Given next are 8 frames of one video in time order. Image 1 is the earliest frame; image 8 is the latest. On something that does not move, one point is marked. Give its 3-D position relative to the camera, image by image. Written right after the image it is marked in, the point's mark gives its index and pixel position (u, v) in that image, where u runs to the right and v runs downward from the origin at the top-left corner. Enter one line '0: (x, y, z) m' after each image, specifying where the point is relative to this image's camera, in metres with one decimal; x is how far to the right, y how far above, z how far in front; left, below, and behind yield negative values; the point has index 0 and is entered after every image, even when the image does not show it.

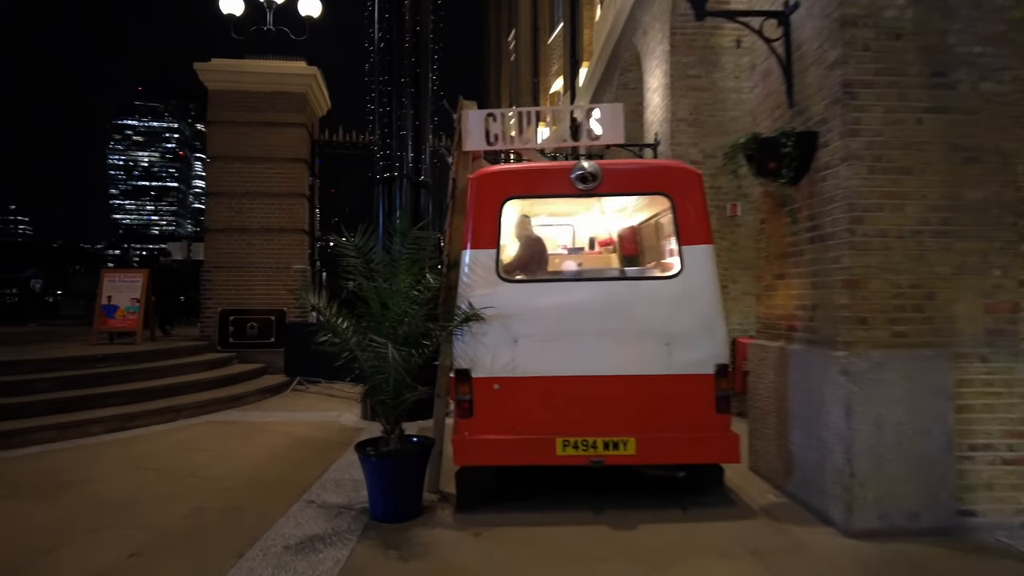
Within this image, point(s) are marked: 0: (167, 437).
0: (-3.7, -1.6, +6.9) m
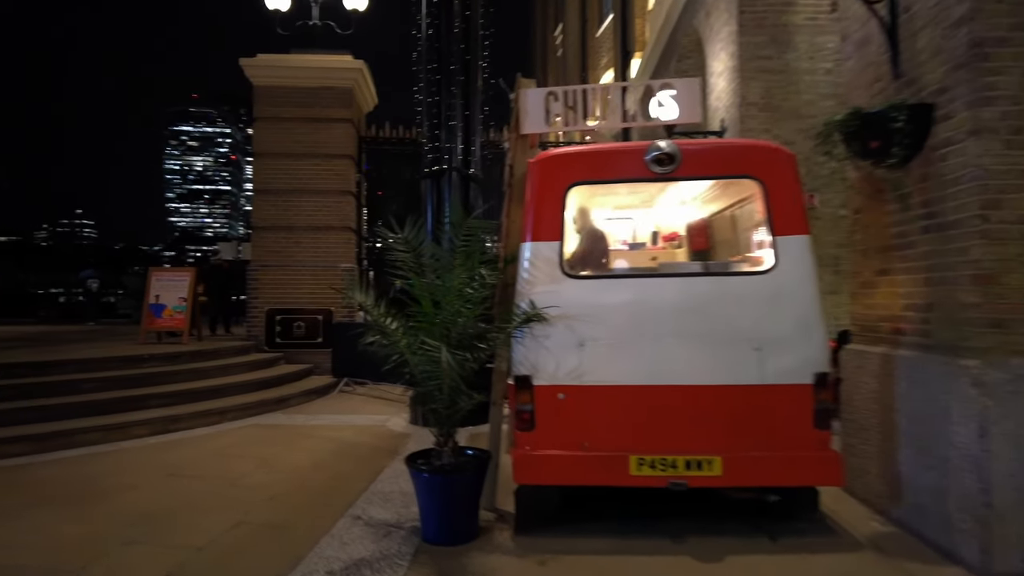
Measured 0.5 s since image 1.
0: (-3.1, -1.6, +6.7) m
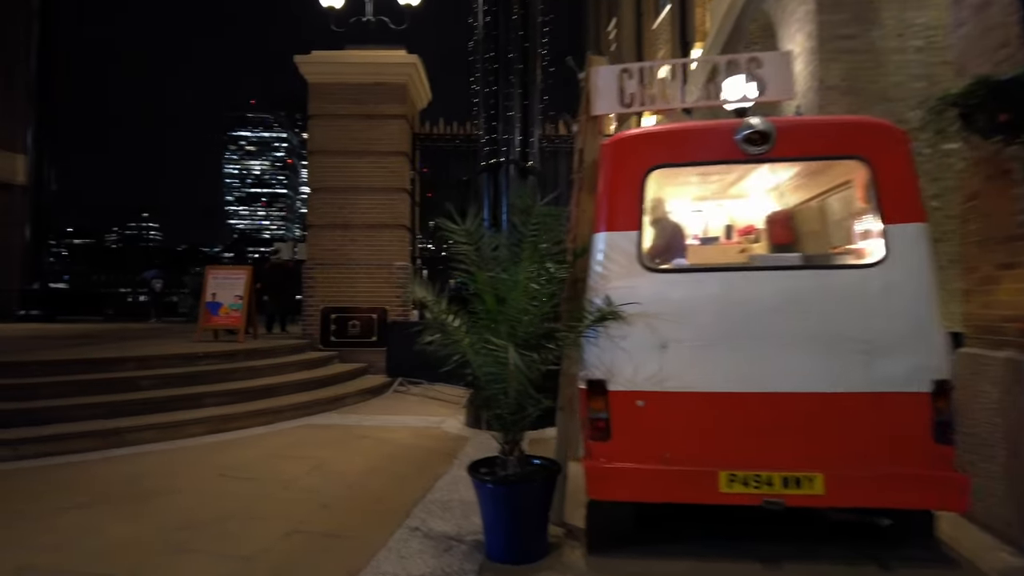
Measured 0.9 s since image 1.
0: (-2.5, -1.5, +6.5) m
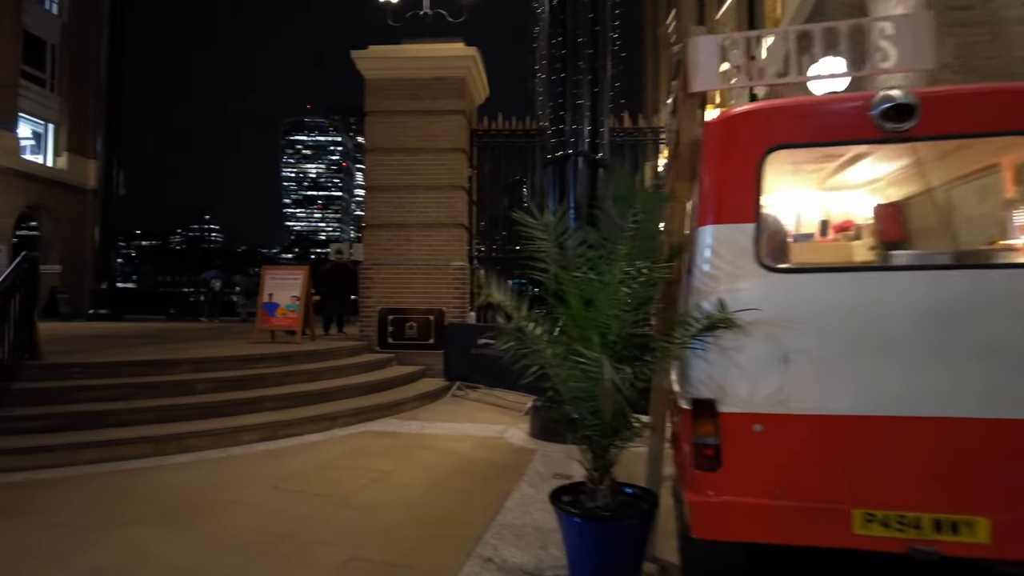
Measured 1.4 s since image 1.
0: (-1.8, -1.6, +6.2) m
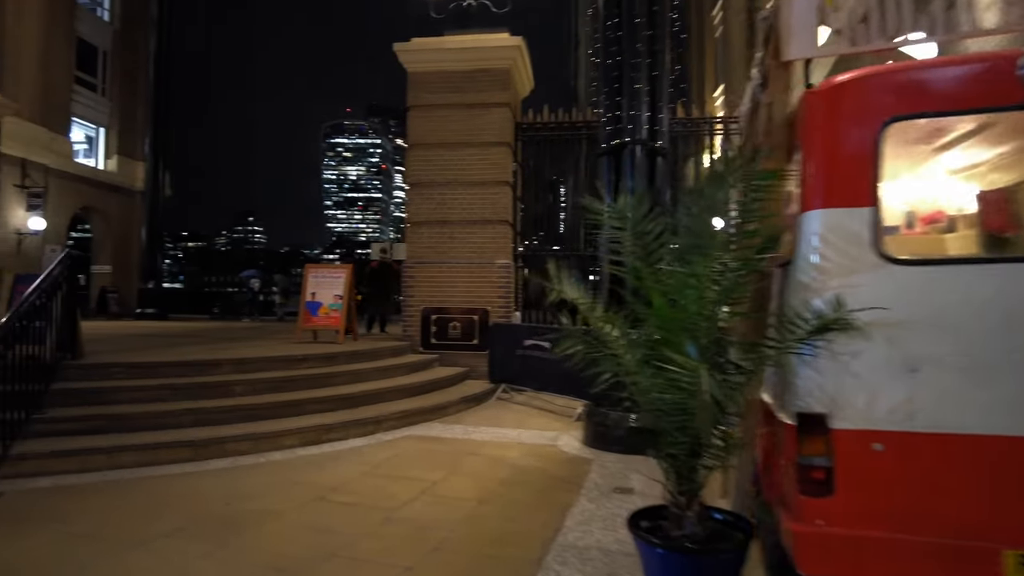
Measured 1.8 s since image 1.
0: (-1.3, -1.5, +5.9) m
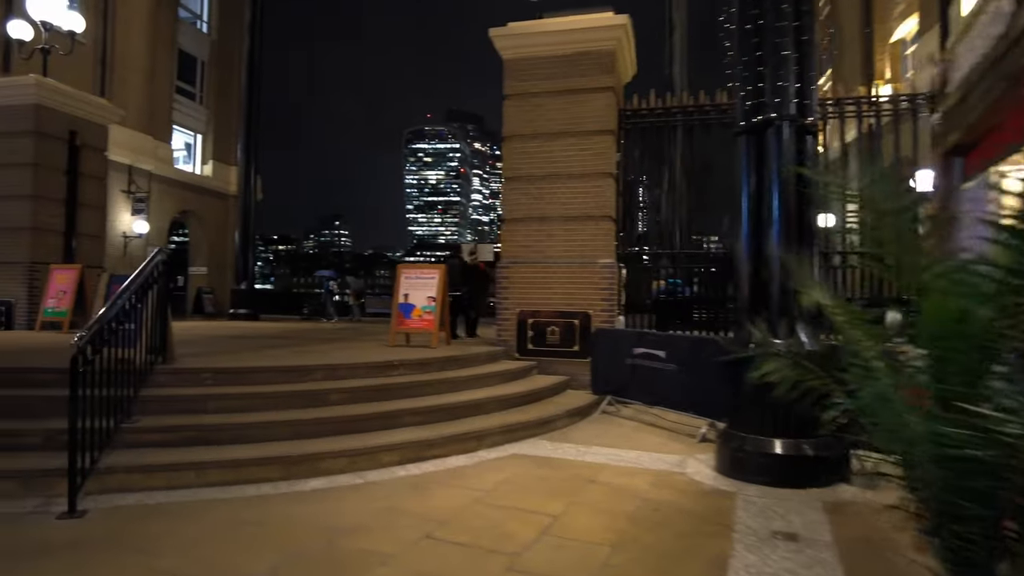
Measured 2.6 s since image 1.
0: (-0.3, -1.5, +5.2) m
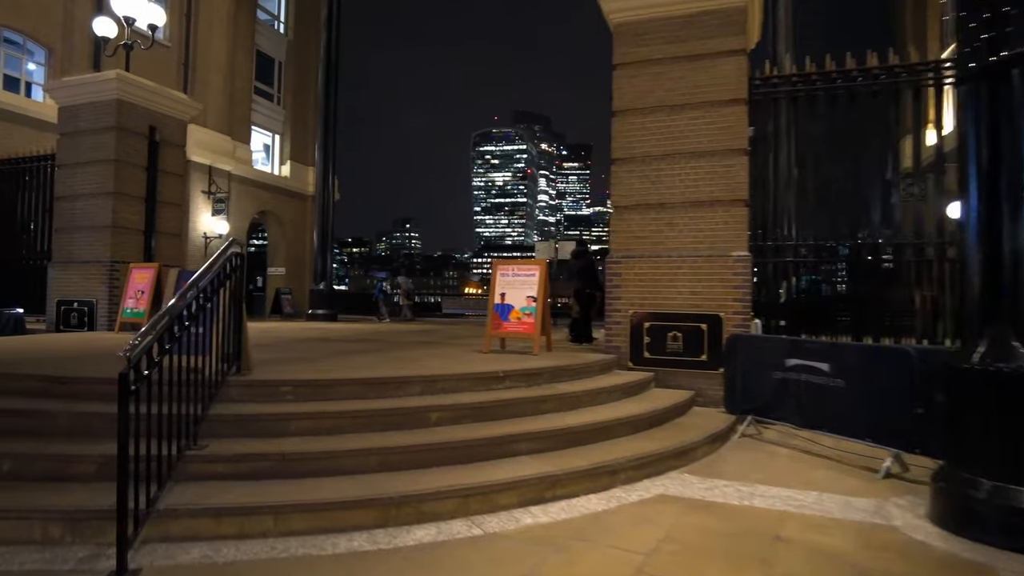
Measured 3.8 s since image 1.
0: (+0.6, -1.5, +4.0) m
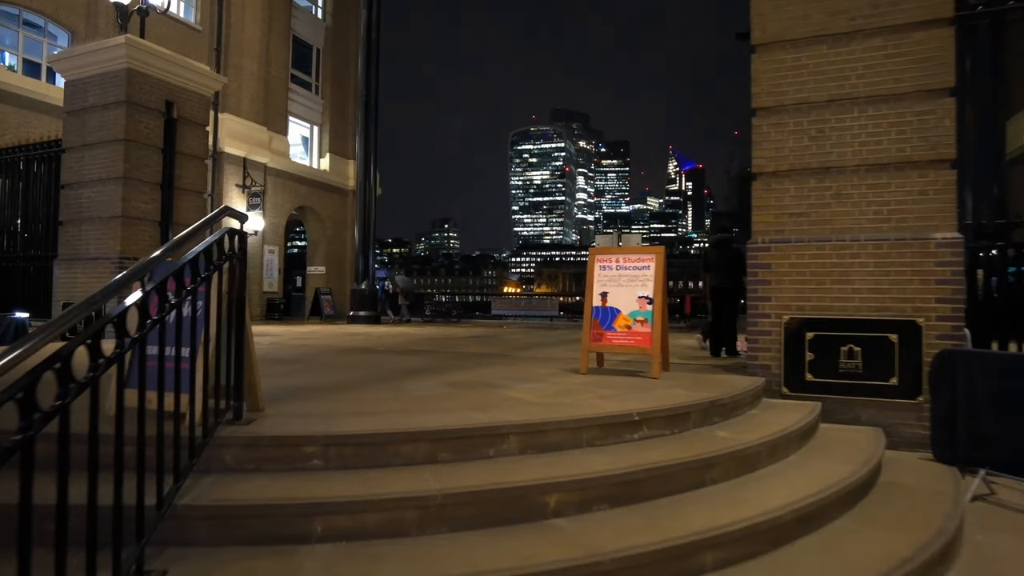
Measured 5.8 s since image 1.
0: (+1.4, -1.5, +1.8) m
